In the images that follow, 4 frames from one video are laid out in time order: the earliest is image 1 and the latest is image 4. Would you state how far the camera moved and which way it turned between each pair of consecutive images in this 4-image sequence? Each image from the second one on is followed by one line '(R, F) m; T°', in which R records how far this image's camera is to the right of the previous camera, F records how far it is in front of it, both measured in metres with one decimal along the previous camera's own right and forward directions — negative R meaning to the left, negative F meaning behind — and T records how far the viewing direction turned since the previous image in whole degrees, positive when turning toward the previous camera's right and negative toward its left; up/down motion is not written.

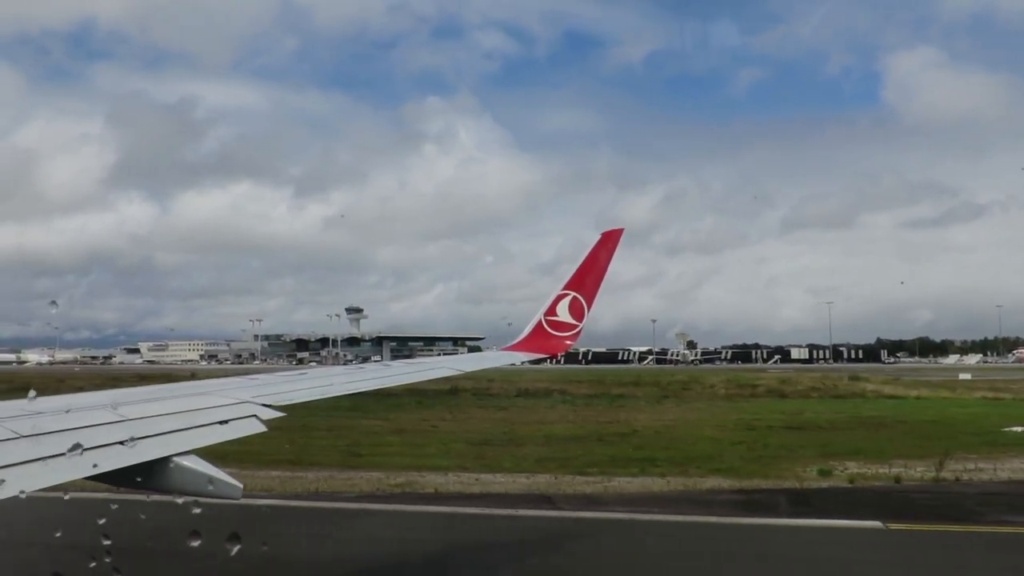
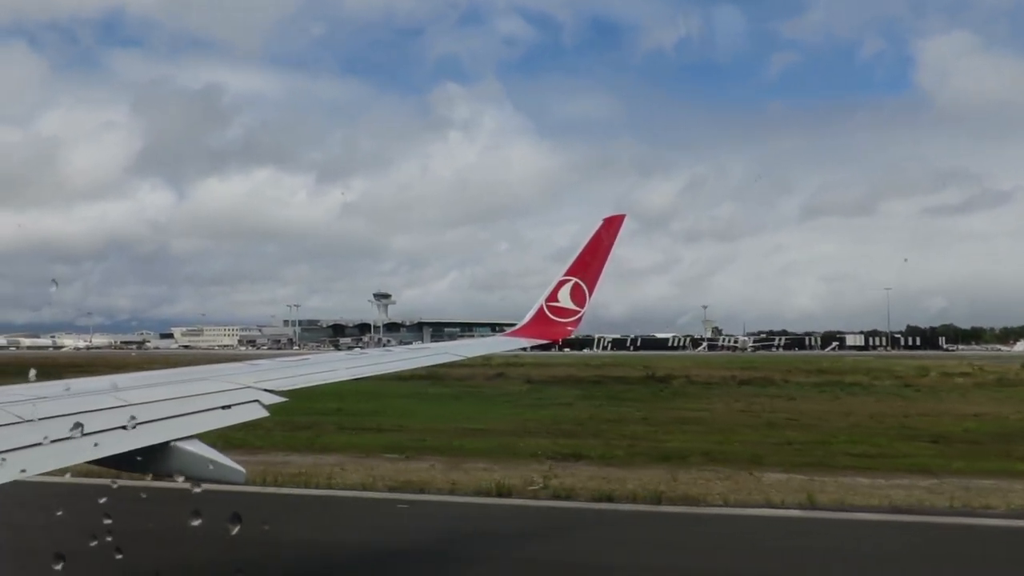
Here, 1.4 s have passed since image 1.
(-0.3, +0.6) m; -1°
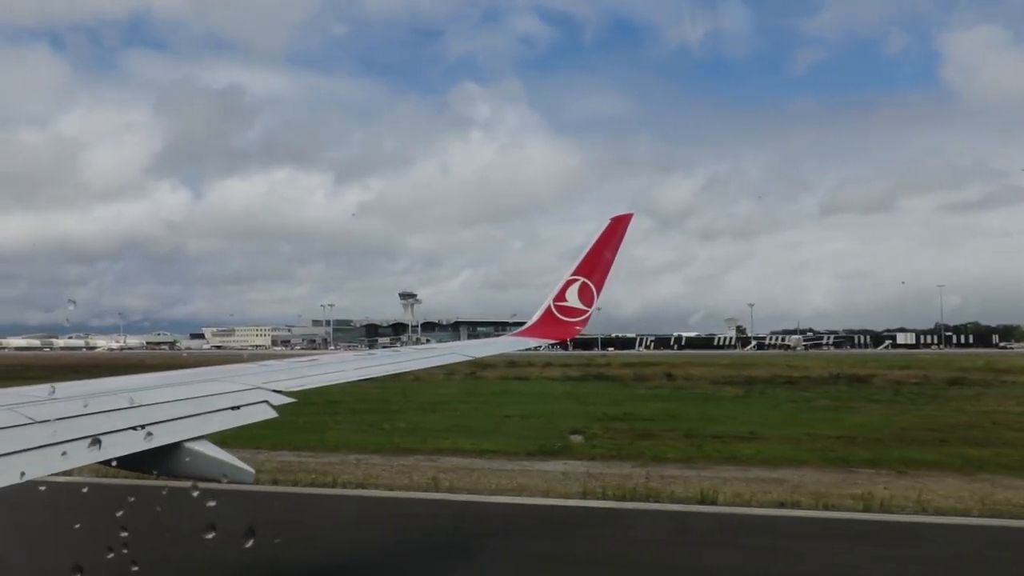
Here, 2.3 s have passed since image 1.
(-0.2, +0.4) m; -1°
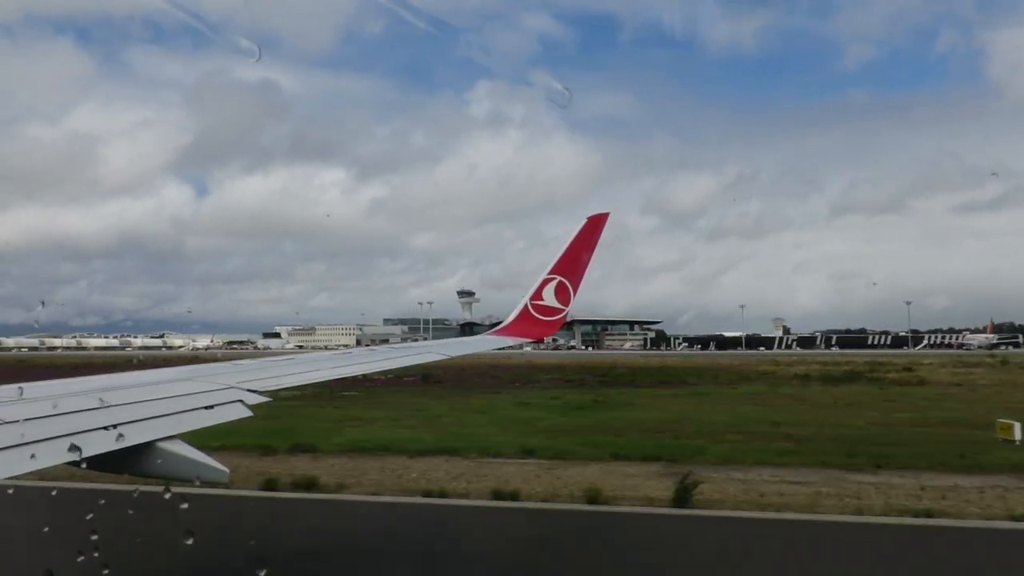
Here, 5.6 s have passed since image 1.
(+0.9, -0.5) m; +1°
